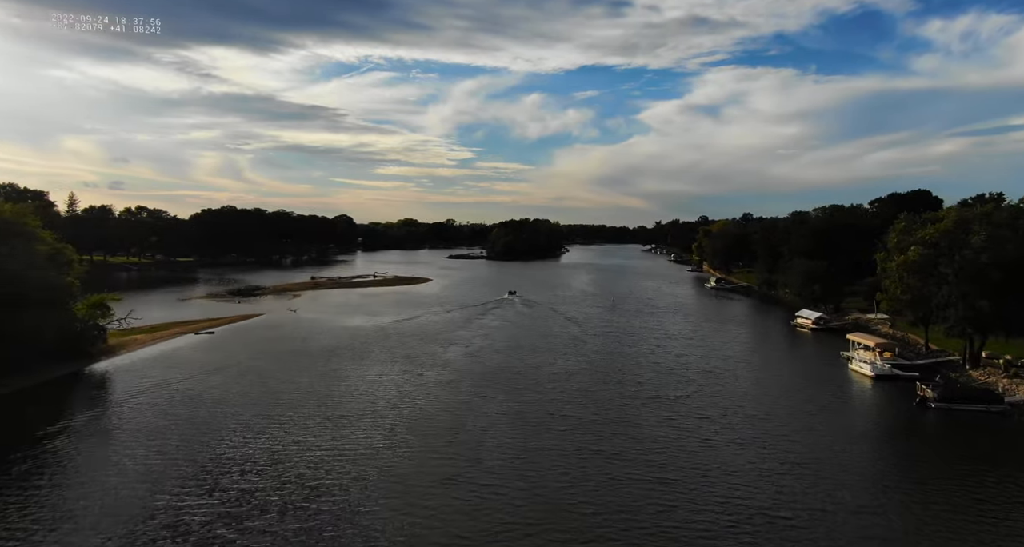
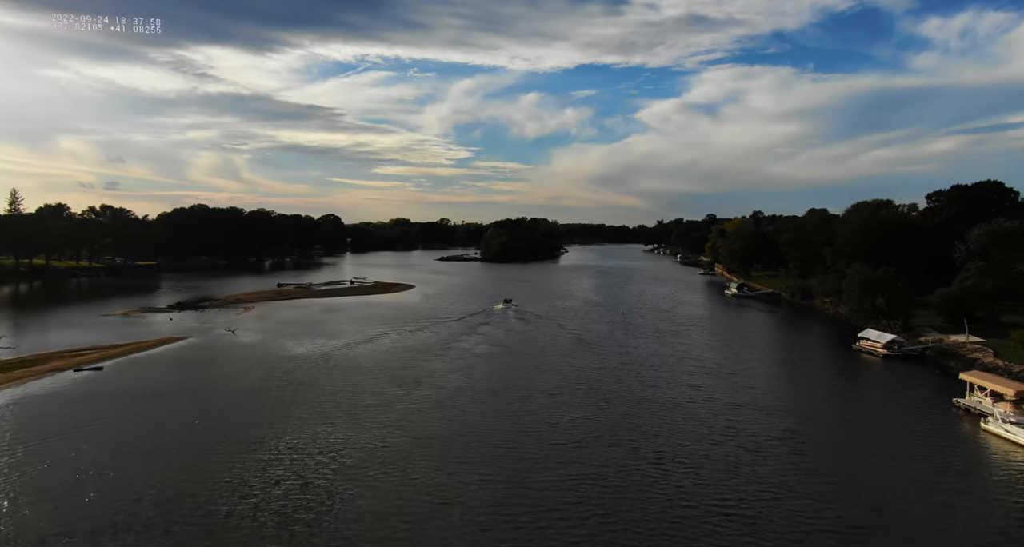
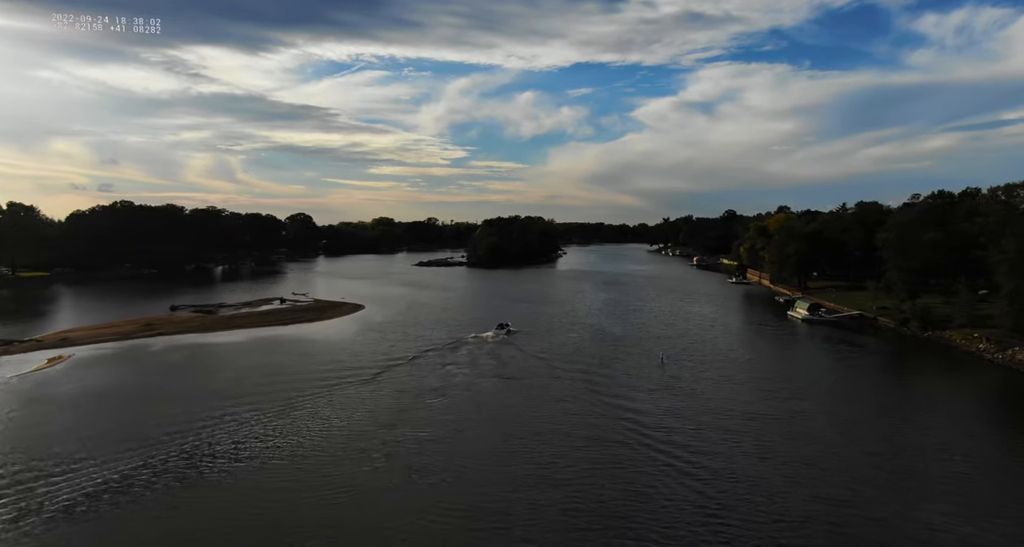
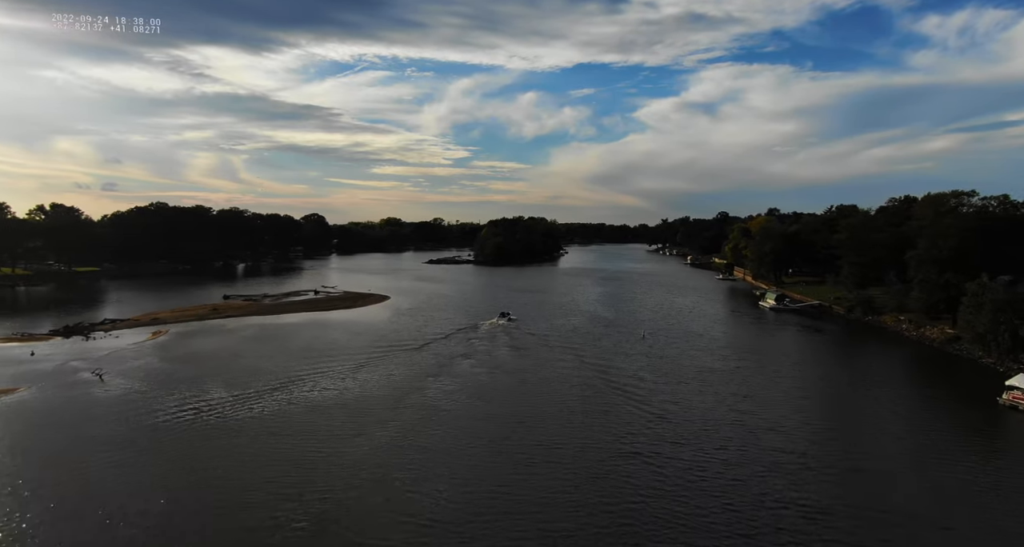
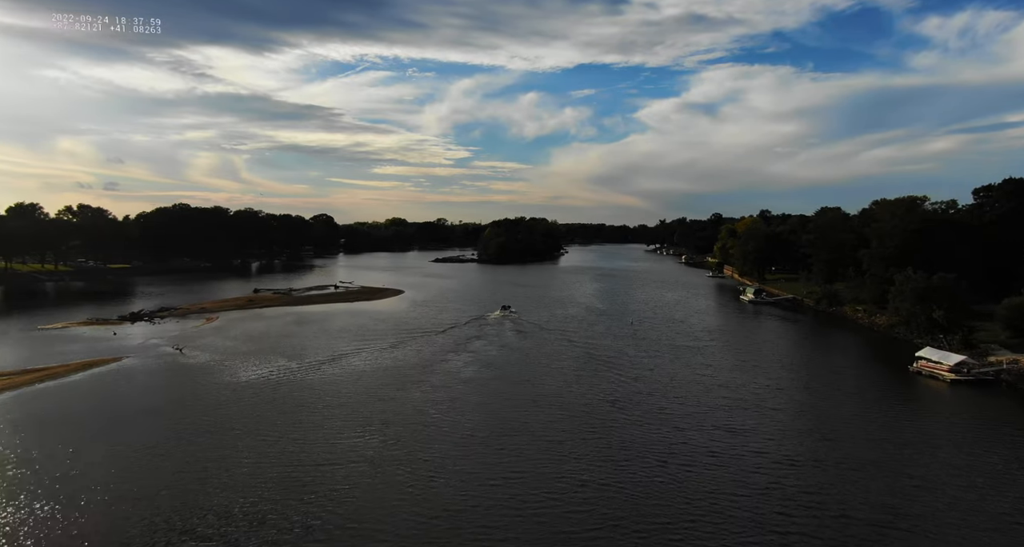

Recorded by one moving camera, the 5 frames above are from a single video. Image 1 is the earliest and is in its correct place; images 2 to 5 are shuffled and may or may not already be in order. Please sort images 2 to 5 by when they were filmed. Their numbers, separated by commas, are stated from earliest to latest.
2, 5, 4, 3
